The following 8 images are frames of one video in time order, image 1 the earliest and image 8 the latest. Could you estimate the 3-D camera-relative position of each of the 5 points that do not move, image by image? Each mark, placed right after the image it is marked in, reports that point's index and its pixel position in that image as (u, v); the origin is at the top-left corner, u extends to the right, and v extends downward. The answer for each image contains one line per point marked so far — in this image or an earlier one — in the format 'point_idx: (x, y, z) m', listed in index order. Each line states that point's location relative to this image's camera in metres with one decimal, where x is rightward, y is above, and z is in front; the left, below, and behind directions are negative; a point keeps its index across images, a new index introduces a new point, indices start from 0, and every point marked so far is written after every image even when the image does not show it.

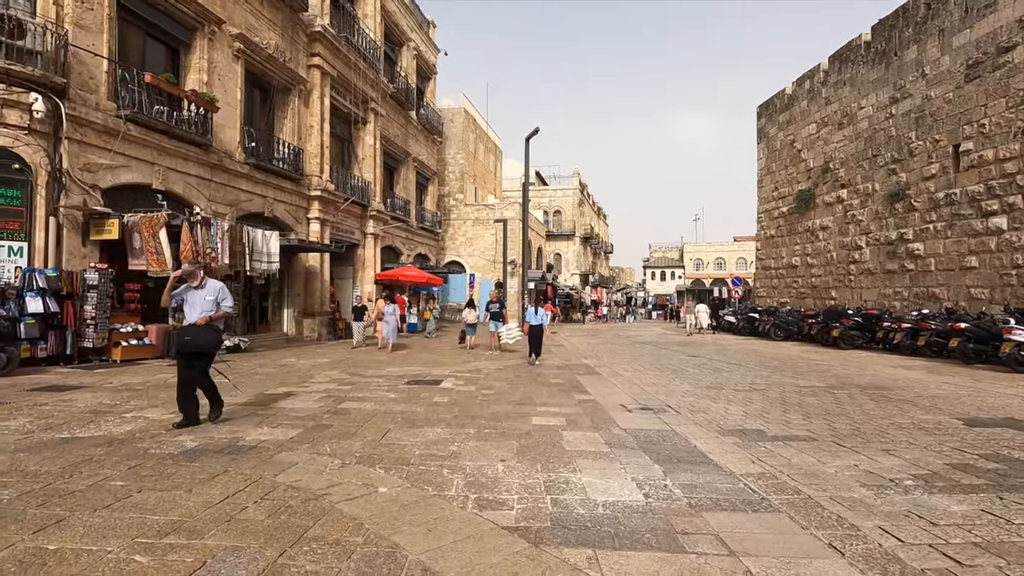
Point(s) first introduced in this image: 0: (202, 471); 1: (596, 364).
0: (-2.2, -1.3, +3.9) m
1: (+1.9, -1.7, +12.0) m
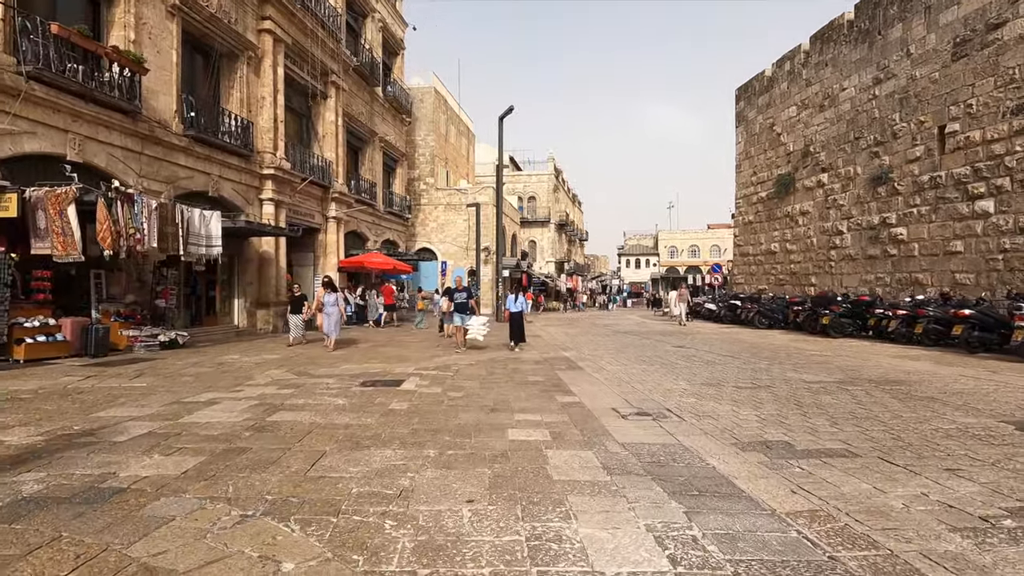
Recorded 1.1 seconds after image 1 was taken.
0: (-2.4, -1.2, +2.6) m
1: (+1.3, -1.4, +11.0) m
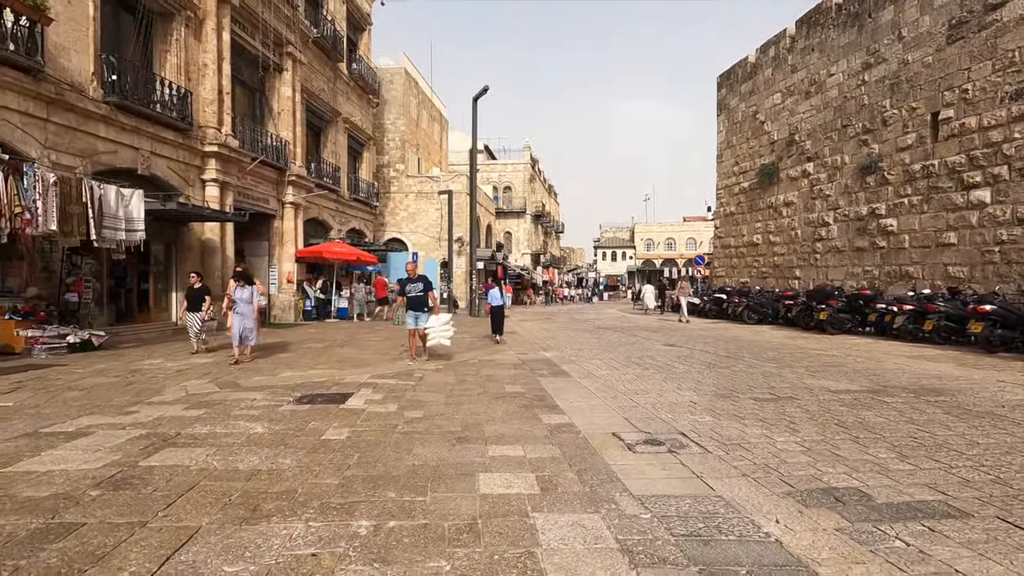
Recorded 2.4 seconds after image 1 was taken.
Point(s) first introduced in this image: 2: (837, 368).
0: (-2.5, -1.2, +1.1) m
1: (+0.9, -1.3, +9.6) m
2: (+5.1, -1.3, +8.4) m
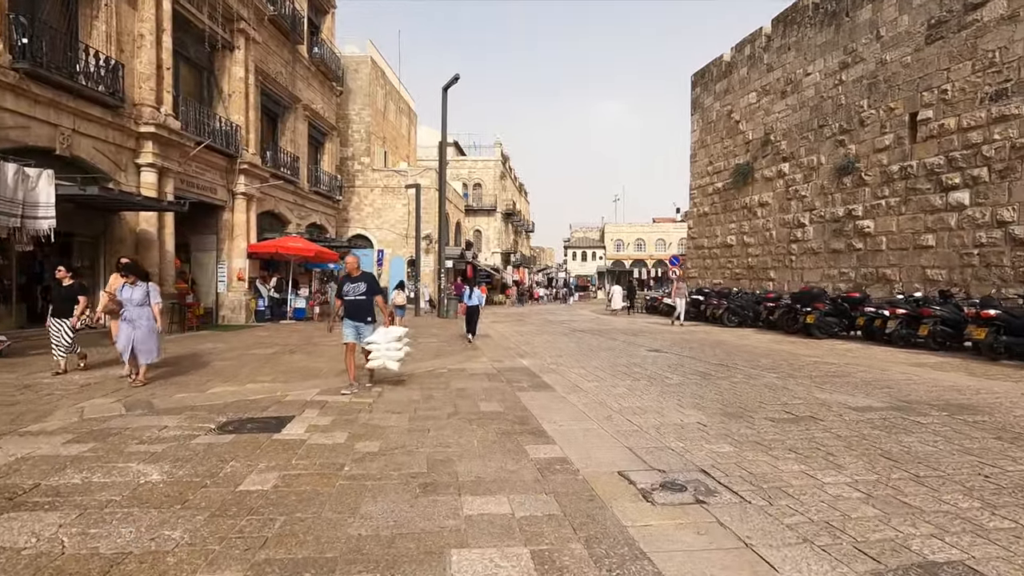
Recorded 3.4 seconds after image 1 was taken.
0: (-2.4, -1.2, -0.1) m
1: (+0.4, -1.3, +8.6) m
2: (+4.7, -1.3, +7.7) m
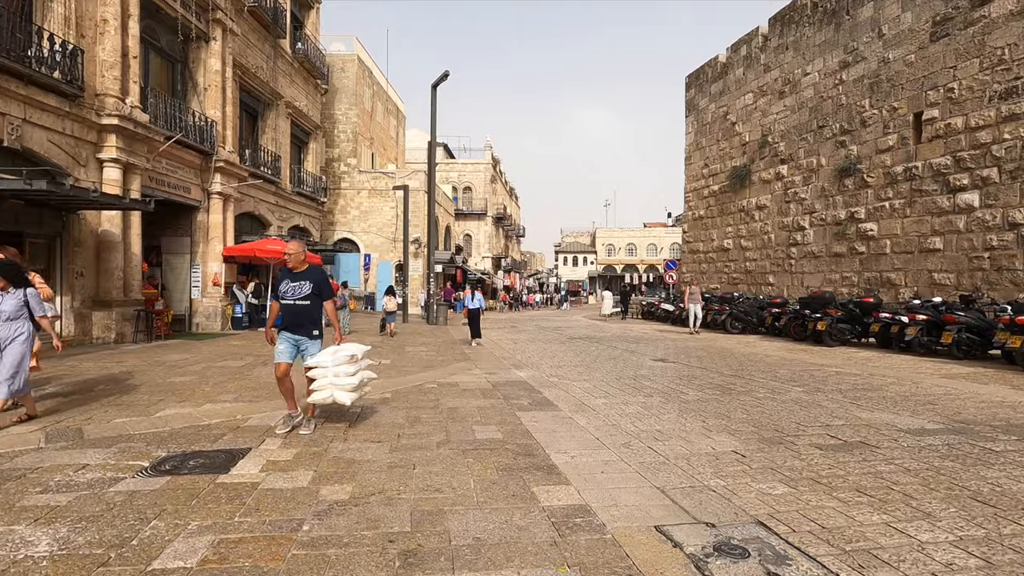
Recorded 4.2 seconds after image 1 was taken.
0: (-2.3, -1.2, -1.0) m
1: (+0.4, -1.4, +7.8) m
2: (+4.7, -1.4, +6.9) m
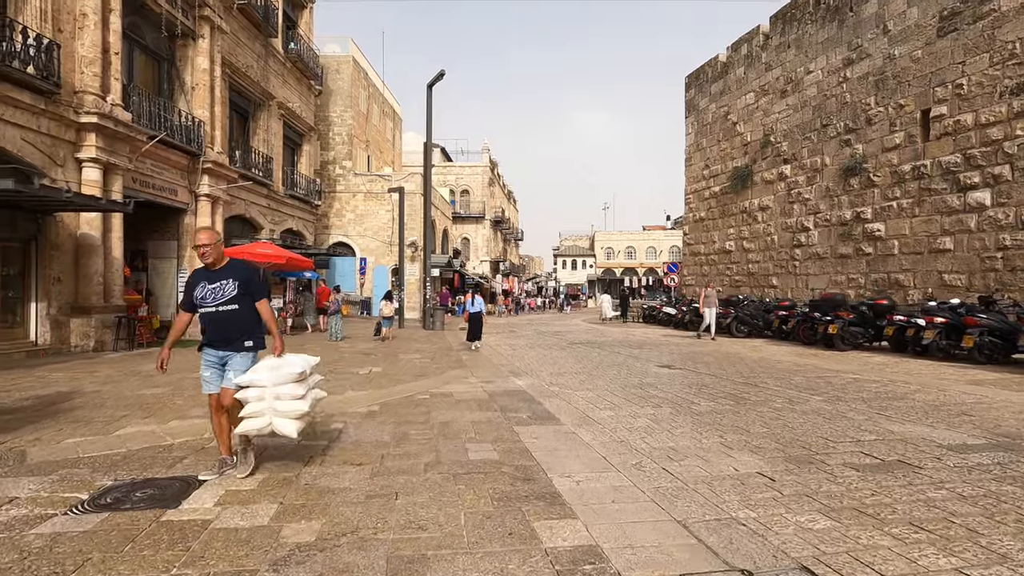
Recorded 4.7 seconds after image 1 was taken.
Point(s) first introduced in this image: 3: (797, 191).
0: (-2.3, -1.2, -1.5) m
1: (+0.4, -1.4, +7.3) m
2: (+4.7, -1.4, +6.4) m
3: (+10.3, +3.5, +19.3) m
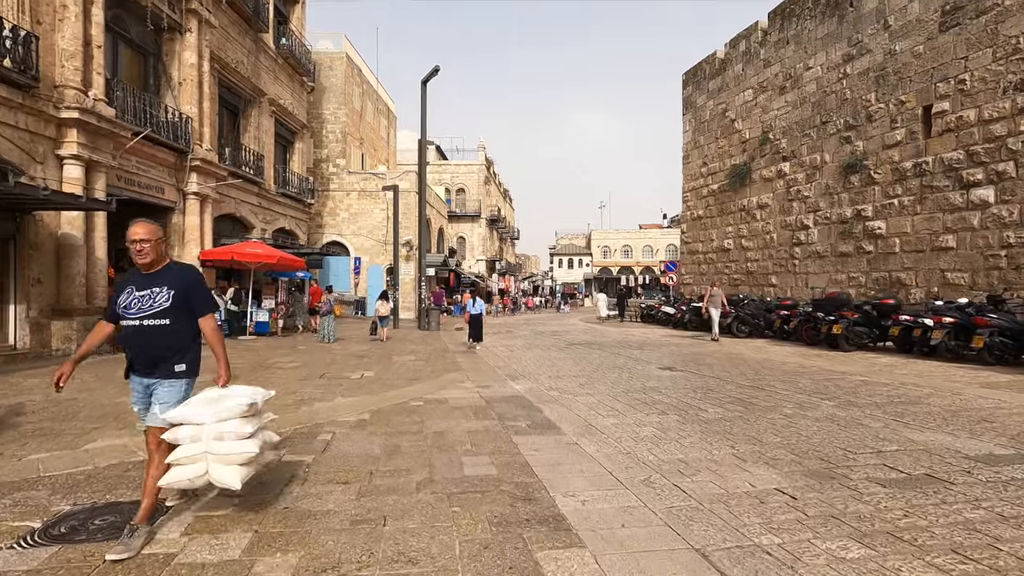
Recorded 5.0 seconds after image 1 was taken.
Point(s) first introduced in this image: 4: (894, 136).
0: (-2.2, -1.2, -1.8) m
1: (+0.3, -1.4, +7.0) m
2: (+4.7, -1.4, +6.1) m
3: (+10.2, +3.5, +19.1) m
4: (+11.0, +4.4, +15.4) m
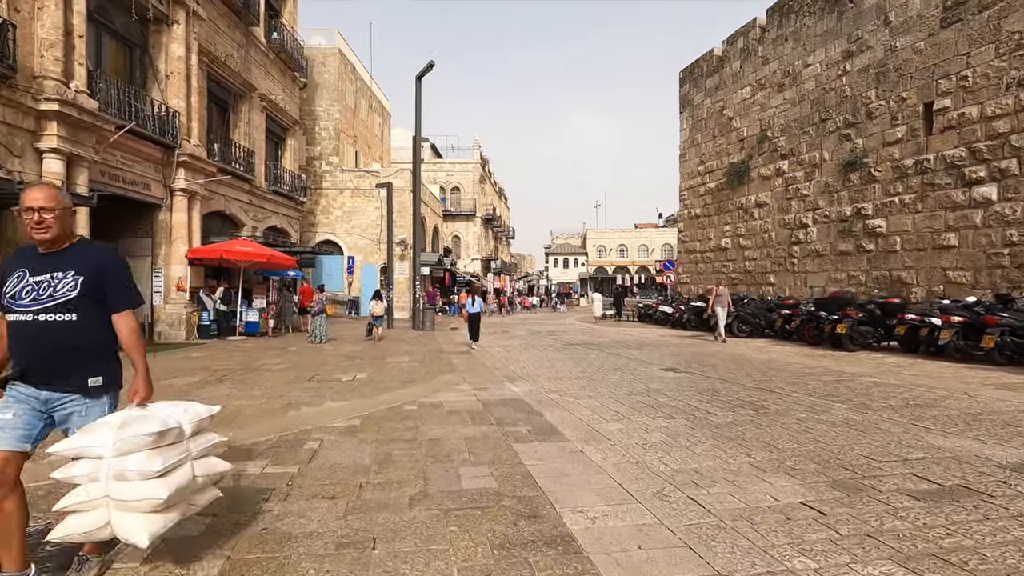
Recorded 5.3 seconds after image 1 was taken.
0: (-2.2, -1.2, -2.2) m
1: (+0.3, -1.4, +6.6) m
2: (+4.7, -1.4, +5.9) m
3: (+10.1, +3.6, +18.8) m
4: (+10.9, +4.4, +15.1) m
